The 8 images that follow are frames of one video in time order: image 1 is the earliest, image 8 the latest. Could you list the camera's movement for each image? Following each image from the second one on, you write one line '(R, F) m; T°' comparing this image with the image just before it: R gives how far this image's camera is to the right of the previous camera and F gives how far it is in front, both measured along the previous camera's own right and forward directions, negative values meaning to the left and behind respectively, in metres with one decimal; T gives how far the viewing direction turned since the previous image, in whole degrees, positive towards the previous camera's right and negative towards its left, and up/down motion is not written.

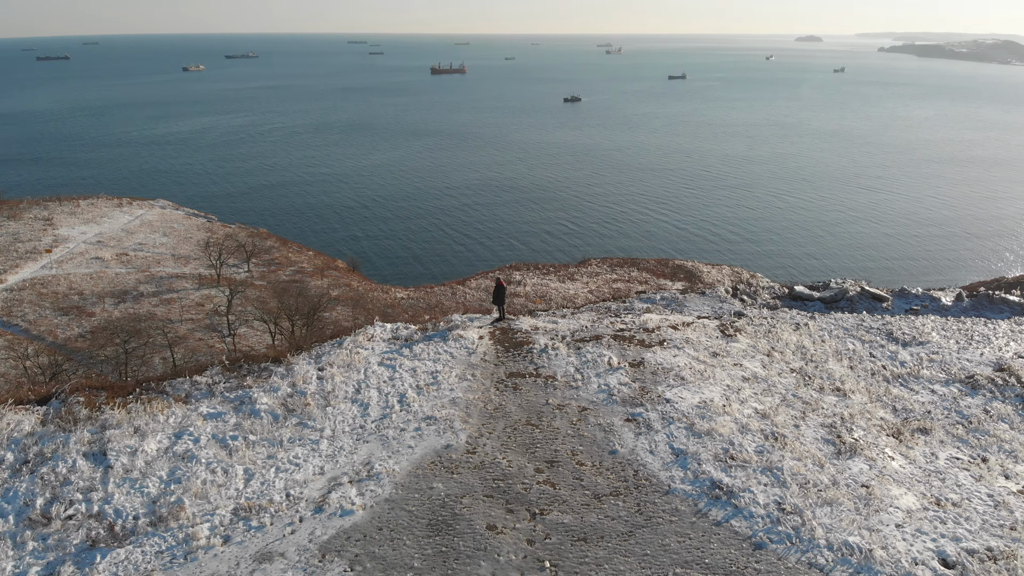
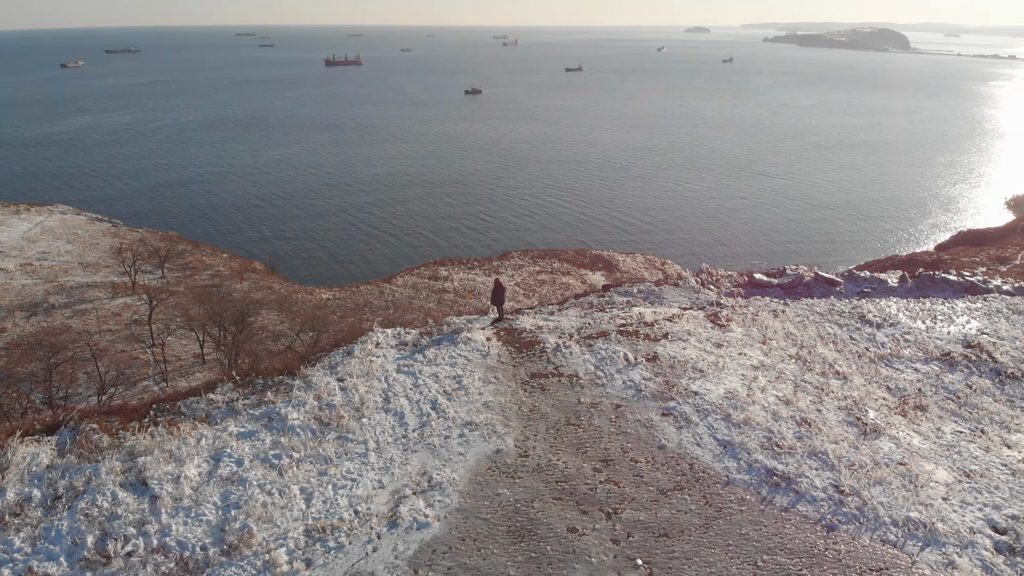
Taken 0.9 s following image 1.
(-2.0, 0.0) m; +7°
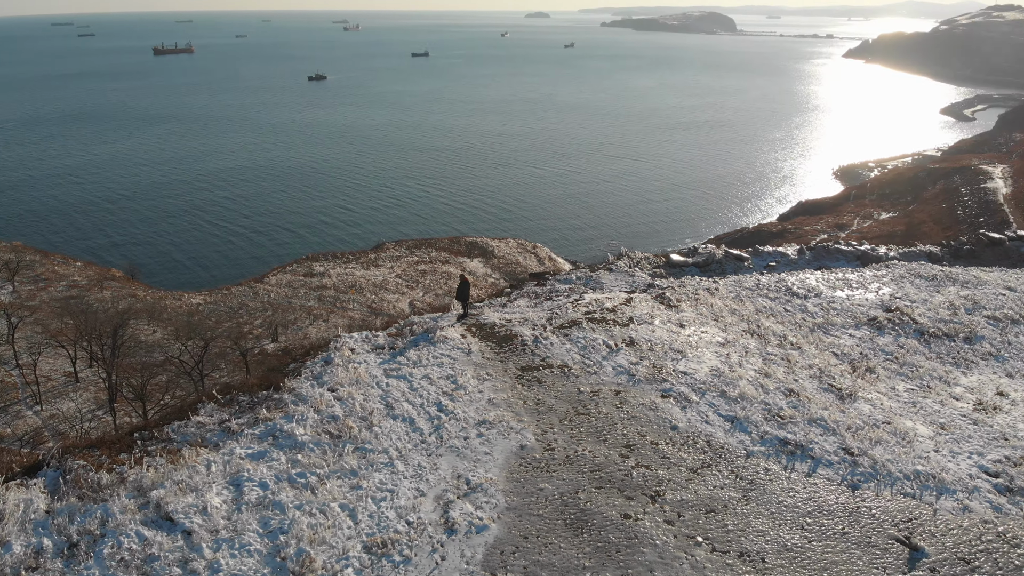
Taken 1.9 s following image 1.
(-2.2, +0.1) m; +10°
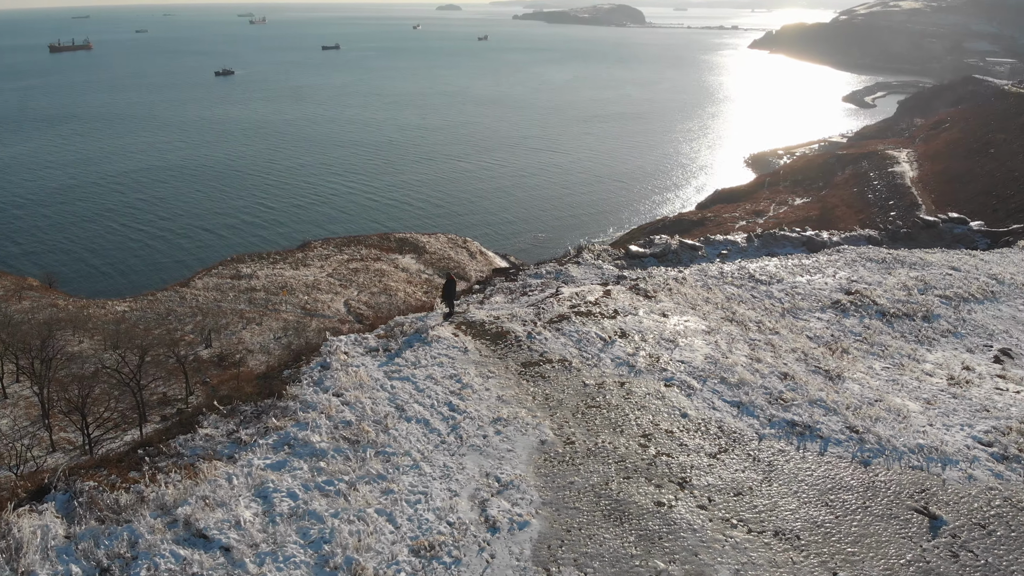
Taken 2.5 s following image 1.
(-1.4, 0.0) m; +6°
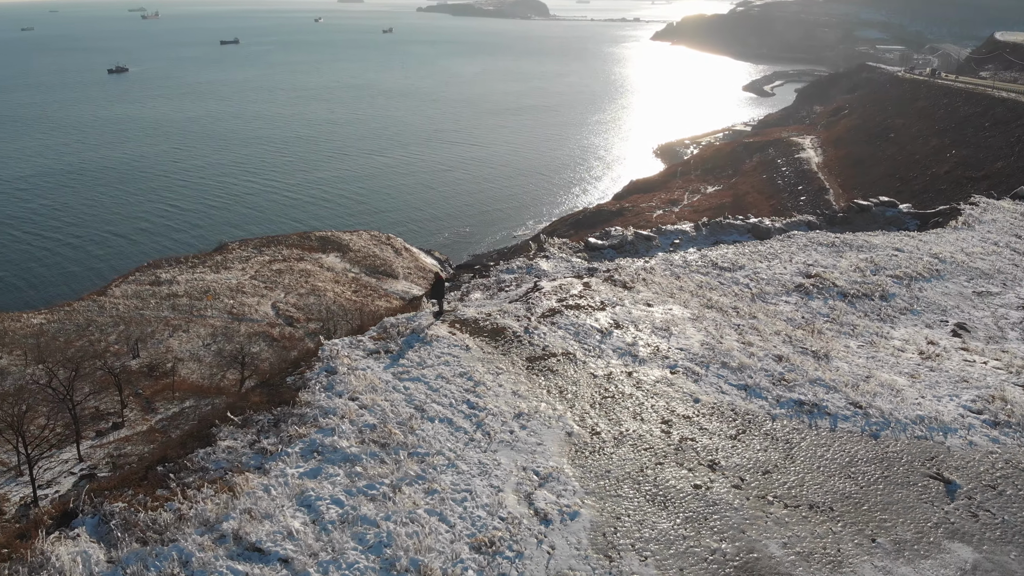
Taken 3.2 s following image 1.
(-1.6, -0.1) m; +6°
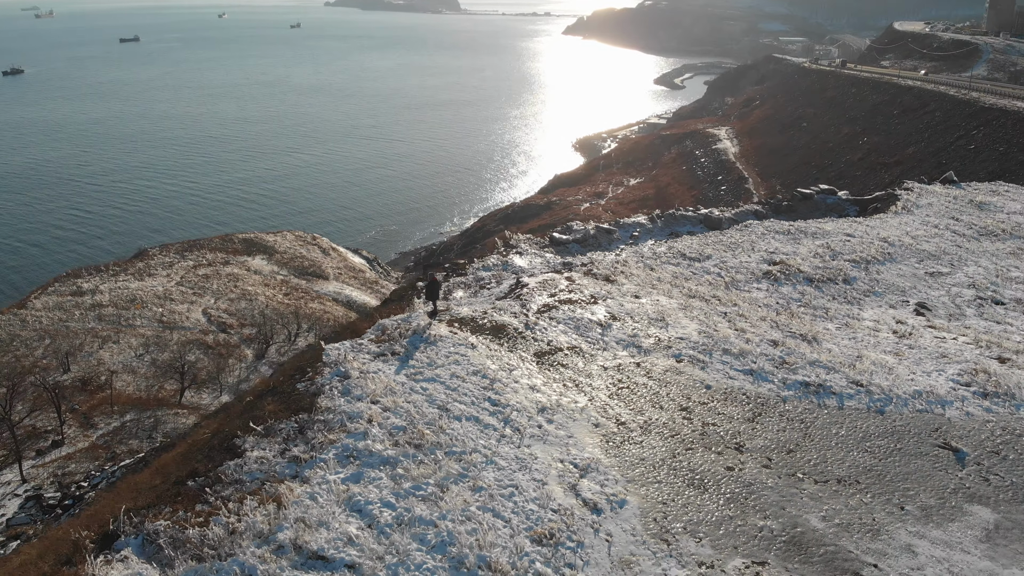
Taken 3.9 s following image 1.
(-1.6, -0.1) m; +6°
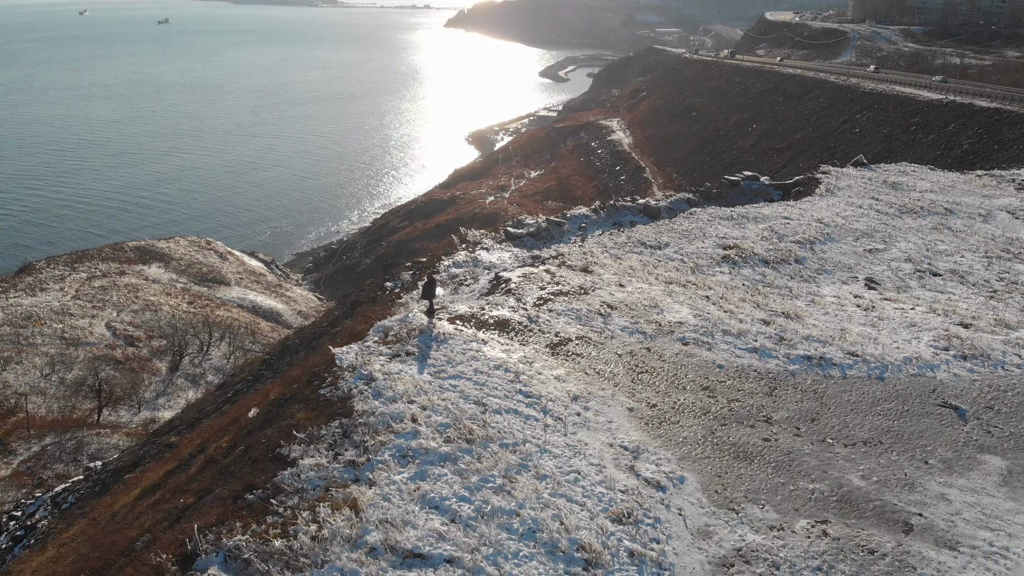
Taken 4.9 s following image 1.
(-2.3, -0.2) m; +8°
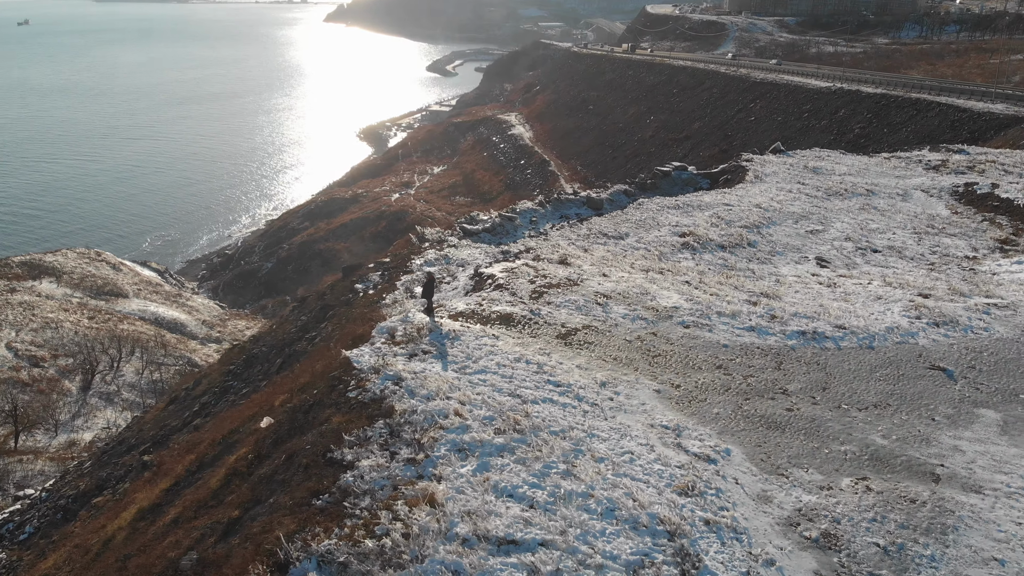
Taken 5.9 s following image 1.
(-2.3, -0.3) m; +8°
